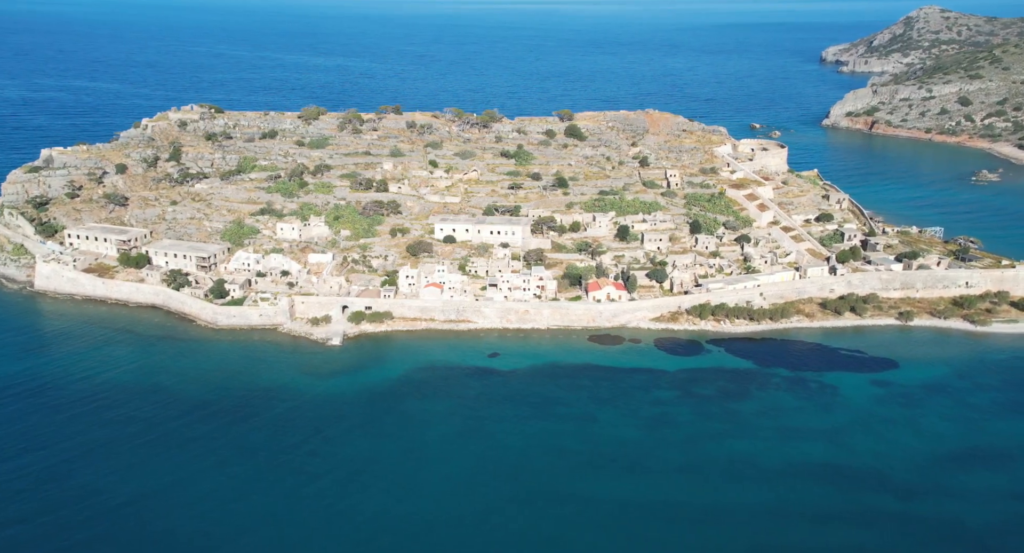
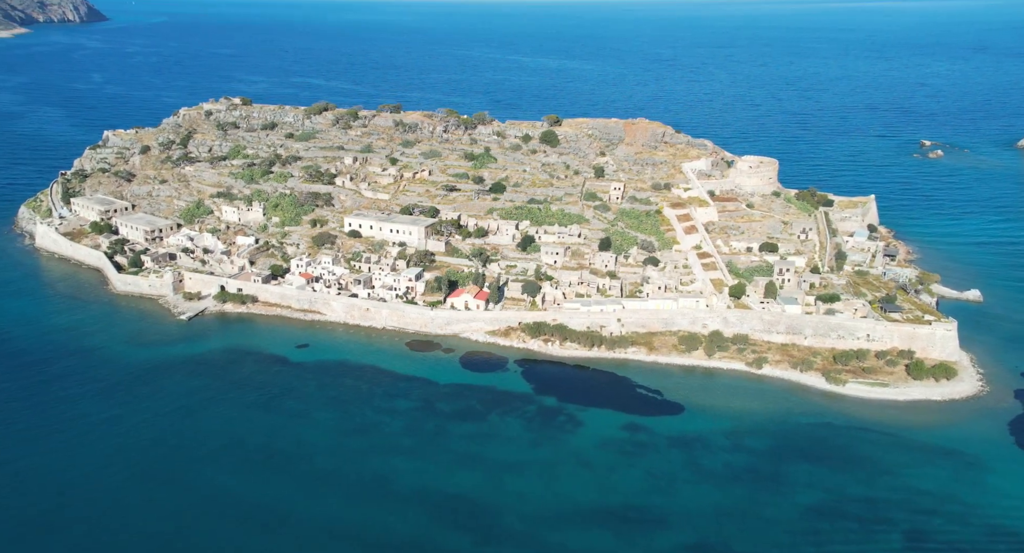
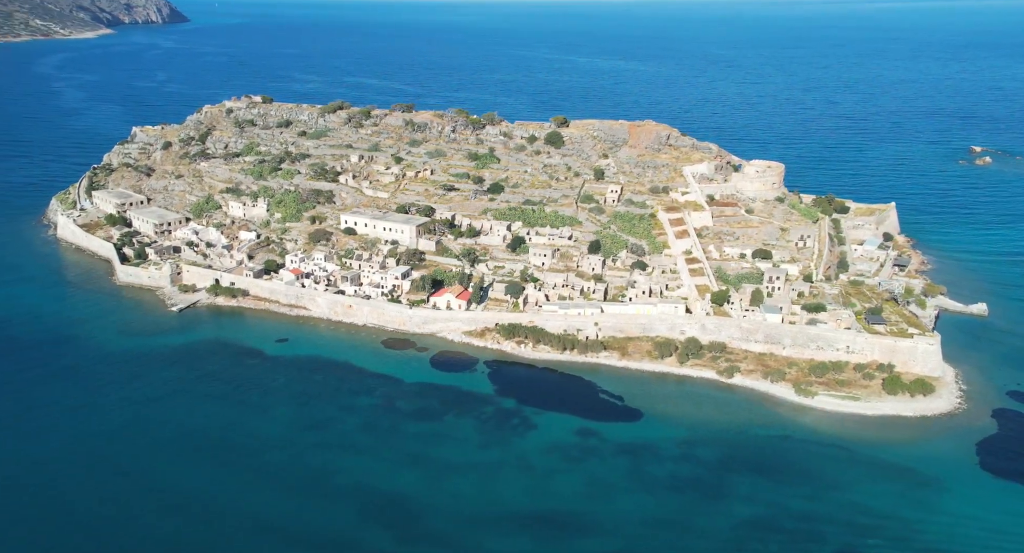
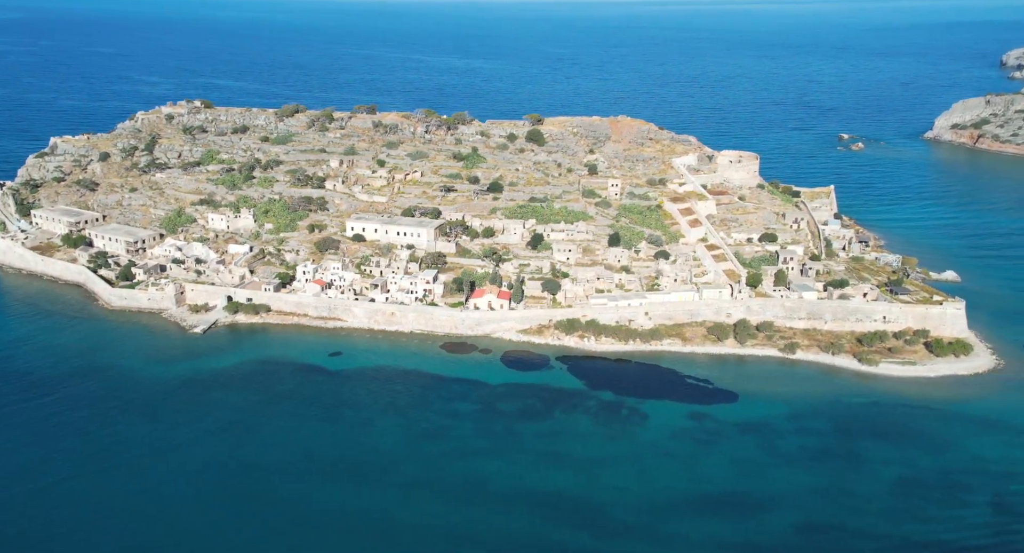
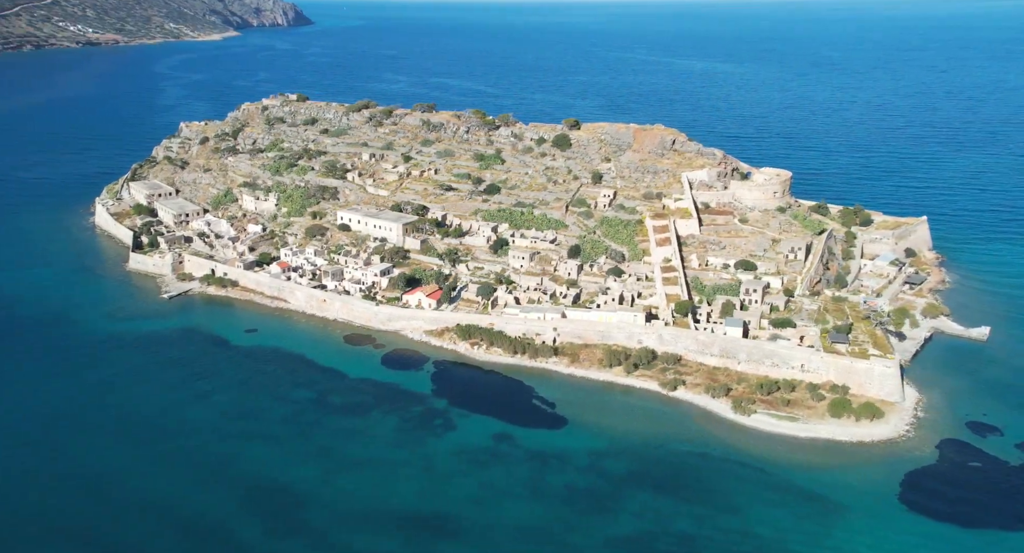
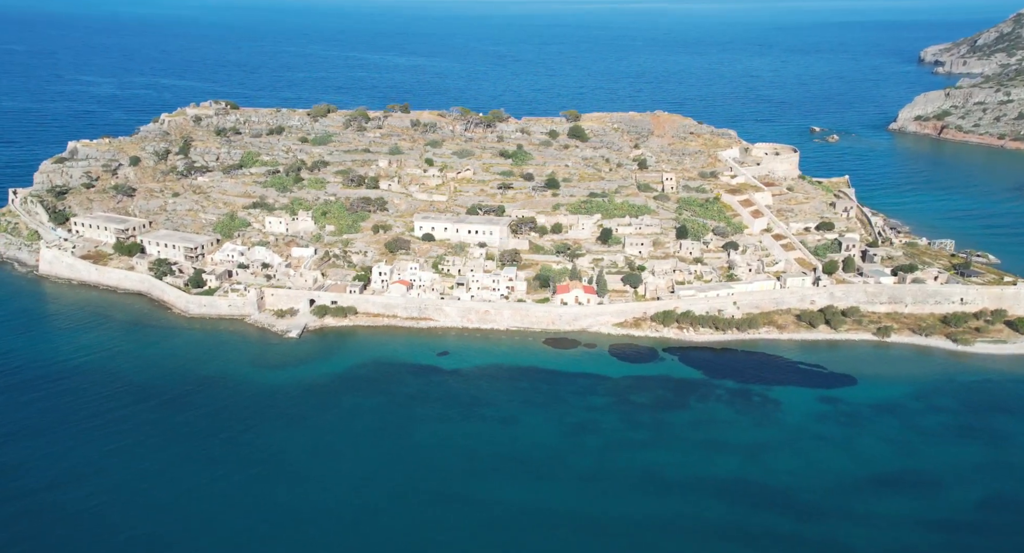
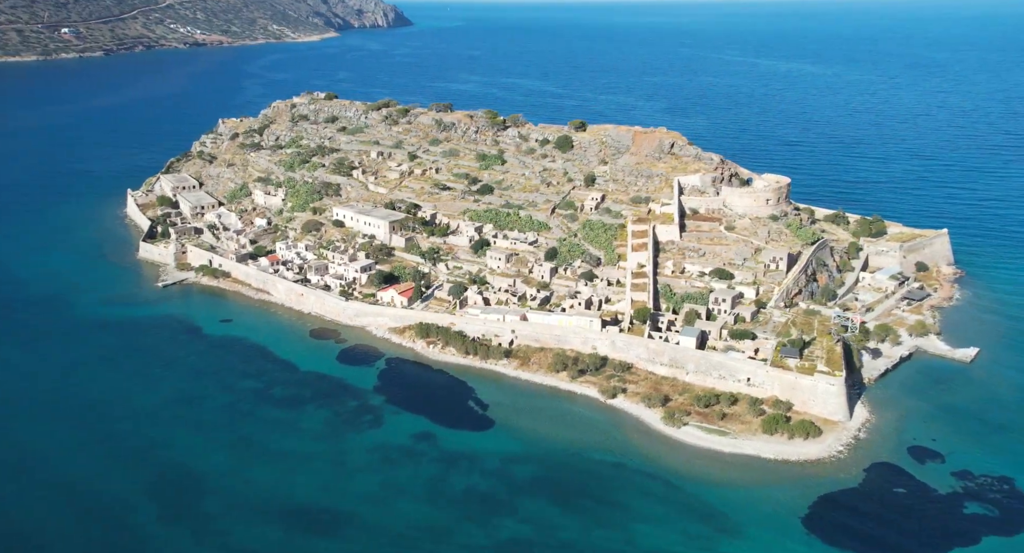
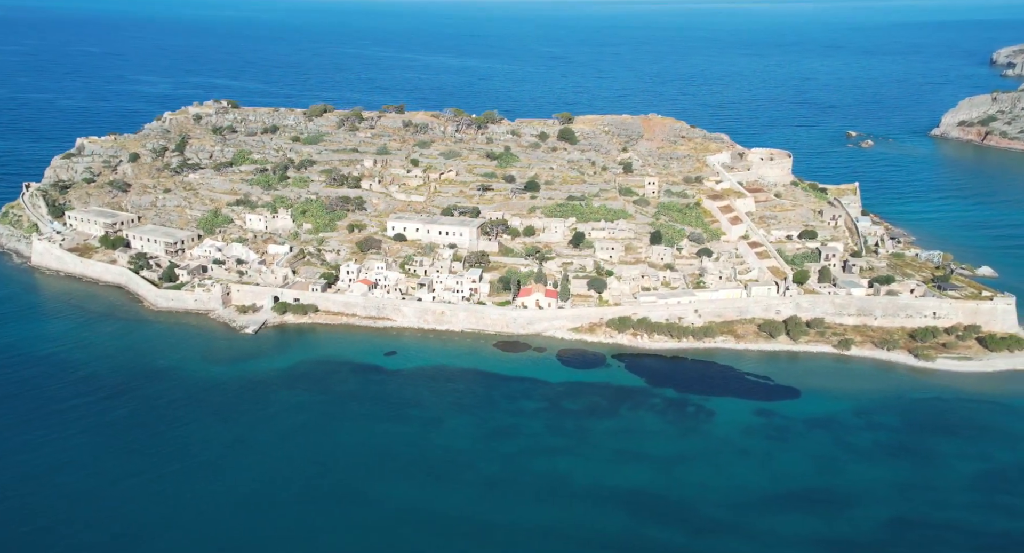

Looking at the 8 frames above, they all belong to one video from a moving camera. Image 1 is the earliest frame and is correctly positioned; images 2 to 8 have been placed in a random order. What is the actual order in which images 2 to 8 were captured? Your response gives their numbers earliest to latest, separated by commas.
6, 8, 4, 2, 3, 5, 7
